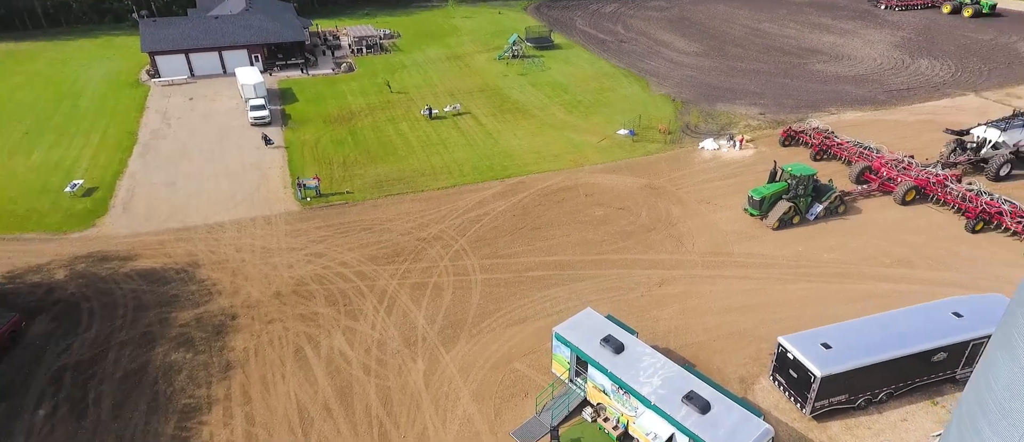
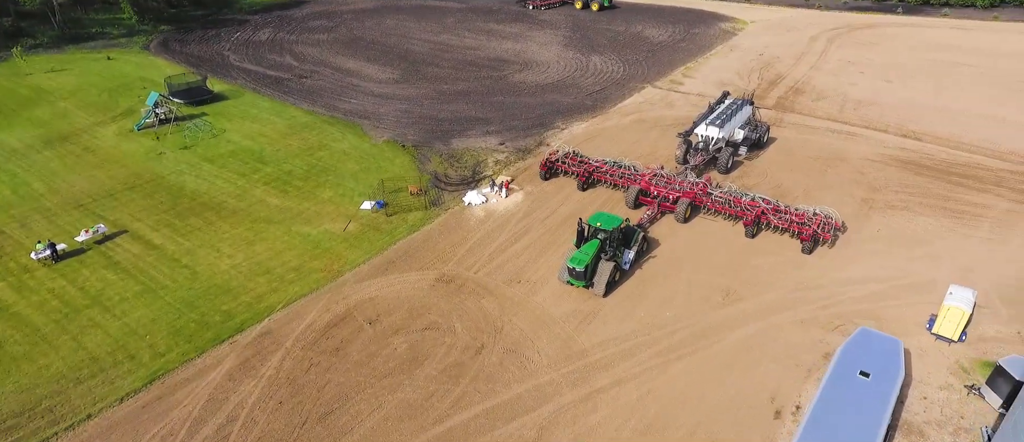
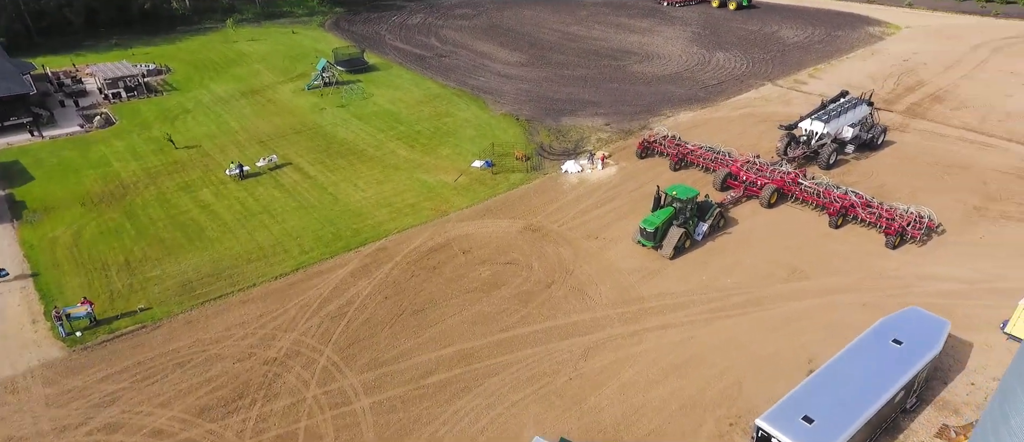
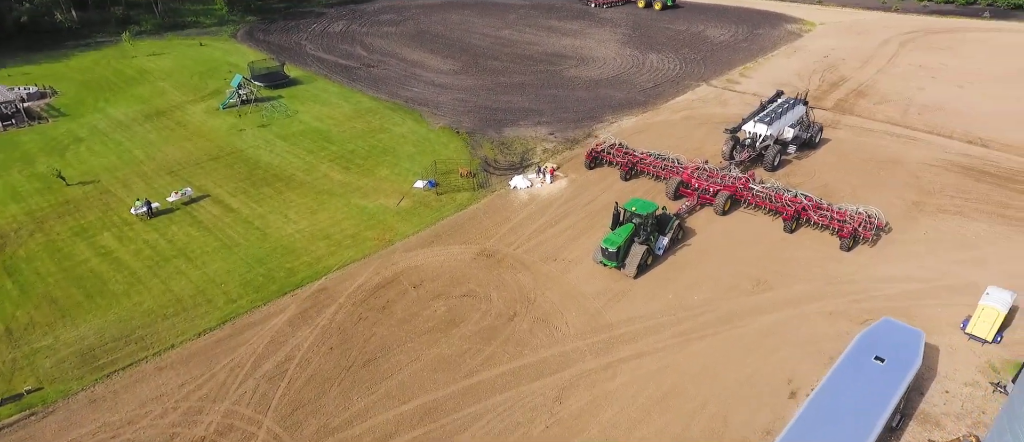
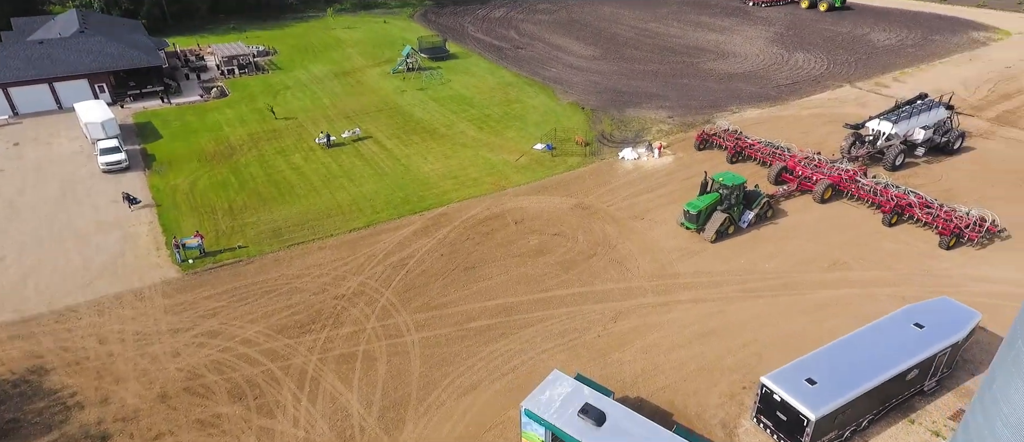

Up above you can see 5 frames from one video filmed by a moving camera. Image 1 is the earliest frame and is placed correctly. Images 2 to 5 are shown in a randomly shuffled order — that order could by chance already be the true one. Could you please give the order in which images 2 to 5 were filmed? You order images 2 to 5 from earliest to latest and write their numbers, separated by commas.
5, 3, 4, 2
